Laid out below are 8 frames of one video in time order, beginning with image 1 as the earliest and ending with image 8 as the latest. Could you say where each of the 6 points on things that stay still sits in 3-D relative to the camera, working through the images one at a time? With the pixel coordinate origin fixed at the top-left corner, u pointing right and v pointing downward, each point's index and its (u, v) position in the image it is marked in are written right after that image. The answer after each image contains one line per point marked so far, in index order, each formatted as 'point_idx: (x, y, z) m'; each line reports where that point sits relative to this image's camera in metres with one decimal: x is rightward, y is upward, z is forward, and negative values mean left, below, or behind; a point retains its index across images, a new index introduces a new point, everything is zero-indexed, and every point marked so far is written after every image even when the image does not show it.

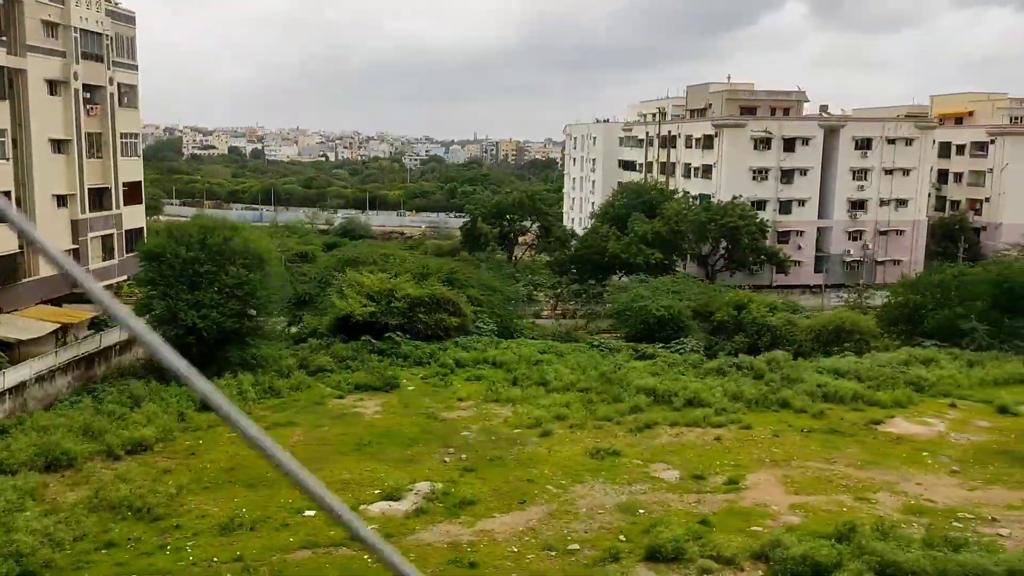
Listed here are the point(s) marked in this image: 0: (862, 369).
0: (+6.4, -1.5, +18.5) m
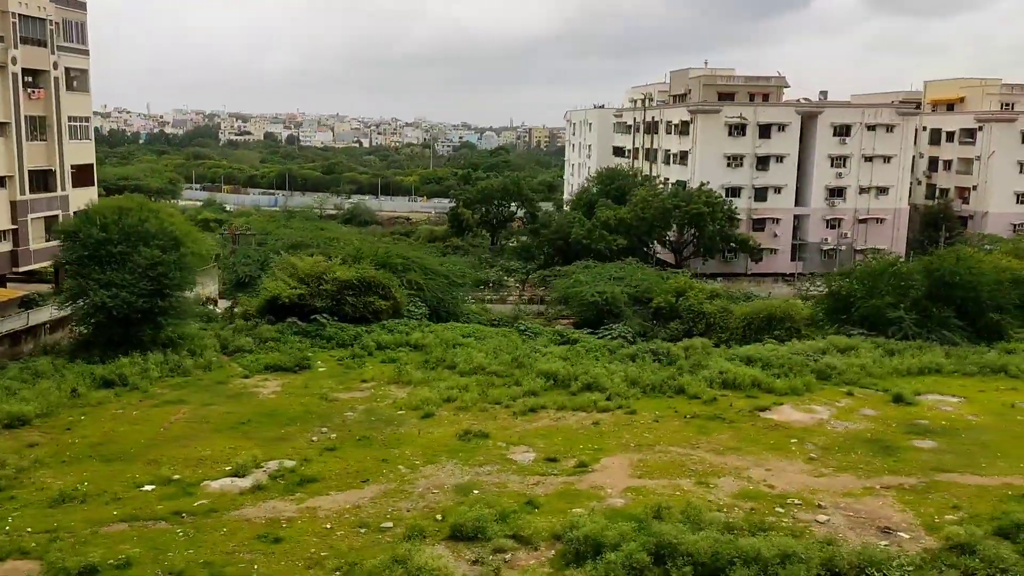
0: (+4.8, -1.3, +18.4) m
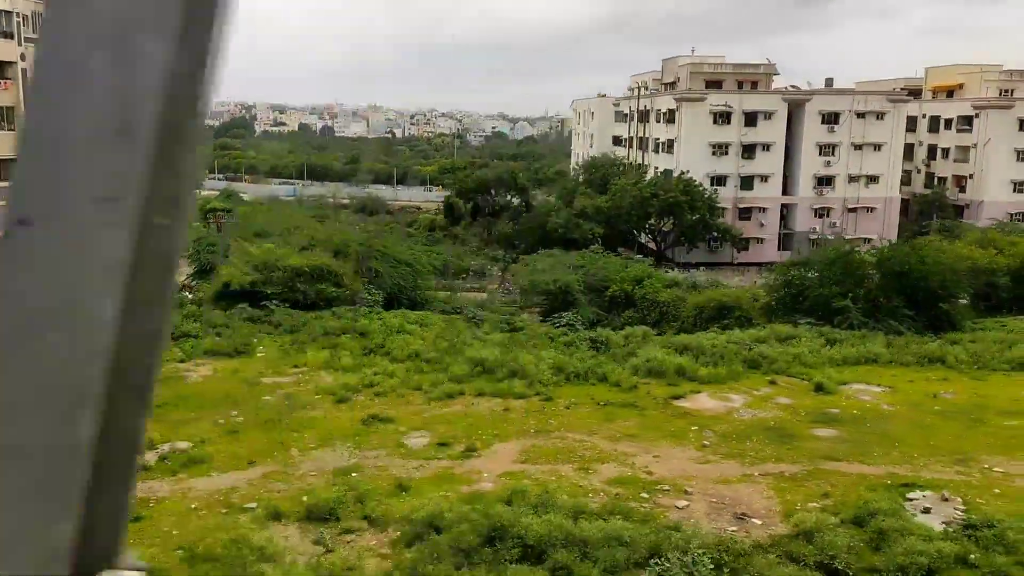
0: (+3.6, -1.0, +18.3) m
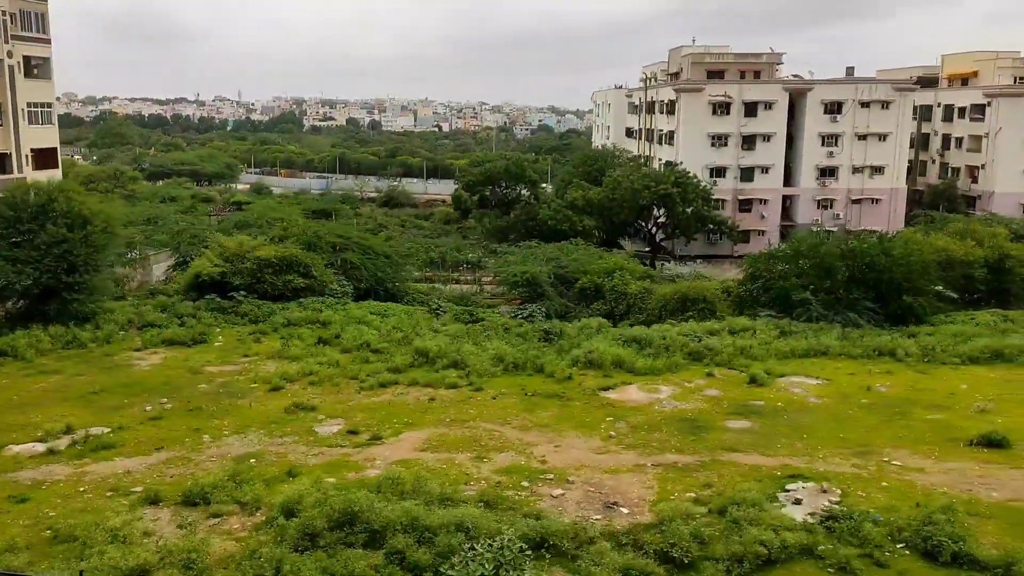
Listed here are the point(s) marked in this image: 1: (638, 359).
0: (+2.7, -0.9, +18.2) m
1: (+2.1, -1.2, +16.8) m
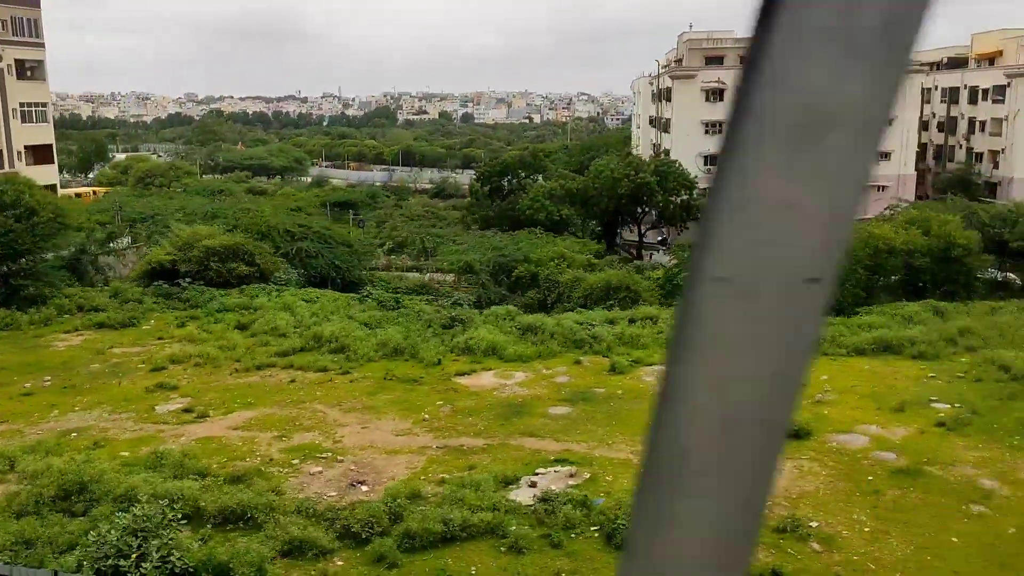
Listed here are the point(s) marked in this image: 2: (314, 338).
0: (+0.8, -0.7, +18.3) m
1: (+0.1, -1.0, +16.9) m
2: (-3.5, -0.9, +18.1) m
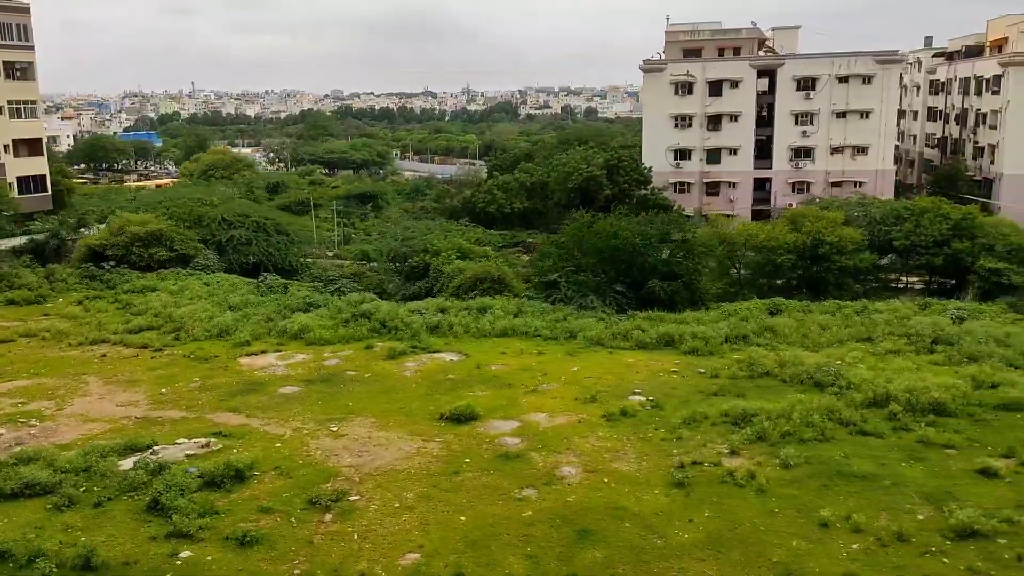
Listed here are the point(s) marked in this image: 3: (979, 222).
0: (-2.4, -0.4, +19.0) m
1: (-3.3, -0.8, +17.7) m
2: (-6.7, -0.6, +19.4) m
3: (+9.3, +1.3, +19.9) m
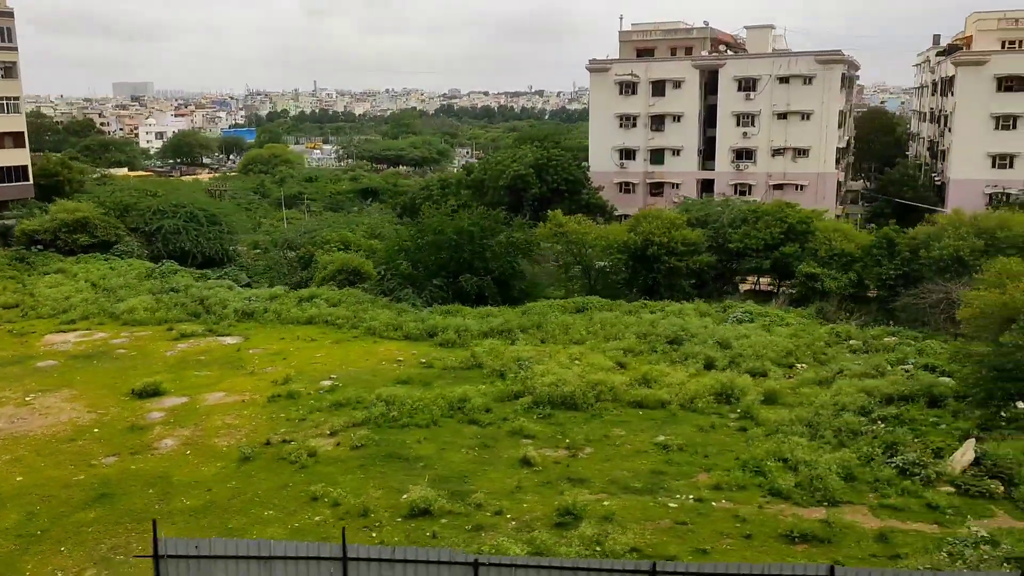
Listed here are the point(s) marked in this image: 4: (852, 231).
0: (-5.8, -0.2, +20.1) m
1: (-6.9, -0.5, +18.9) m
2: (-10.0, -0.2, +21.1) m
3: (+5.9, +1.2, +19.6) m
4: (+6.5, +1.1, +19.1) m
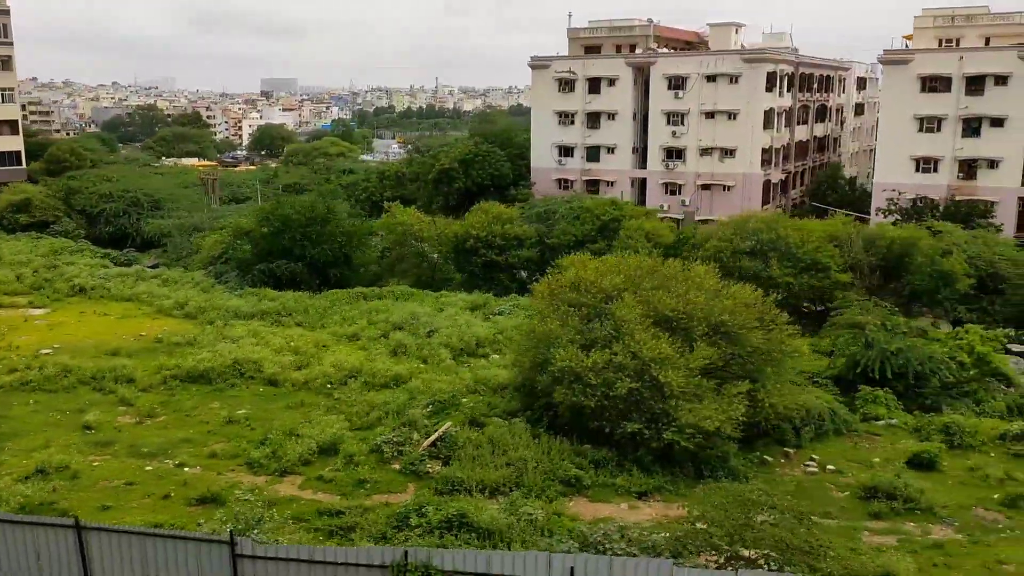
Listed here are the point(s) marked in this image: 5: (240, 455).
0: (-9.4, +0.3, +21.5) m
1: (-10.6, 0.0, +20.5) m
2: (-13.4, +0.4, +23.0) m
3: (+2.3, +1.3, +19.5) m
4: (+2.7, +1.1, +19.0) m
5: (-2.7, -1.7, +10.0) m
